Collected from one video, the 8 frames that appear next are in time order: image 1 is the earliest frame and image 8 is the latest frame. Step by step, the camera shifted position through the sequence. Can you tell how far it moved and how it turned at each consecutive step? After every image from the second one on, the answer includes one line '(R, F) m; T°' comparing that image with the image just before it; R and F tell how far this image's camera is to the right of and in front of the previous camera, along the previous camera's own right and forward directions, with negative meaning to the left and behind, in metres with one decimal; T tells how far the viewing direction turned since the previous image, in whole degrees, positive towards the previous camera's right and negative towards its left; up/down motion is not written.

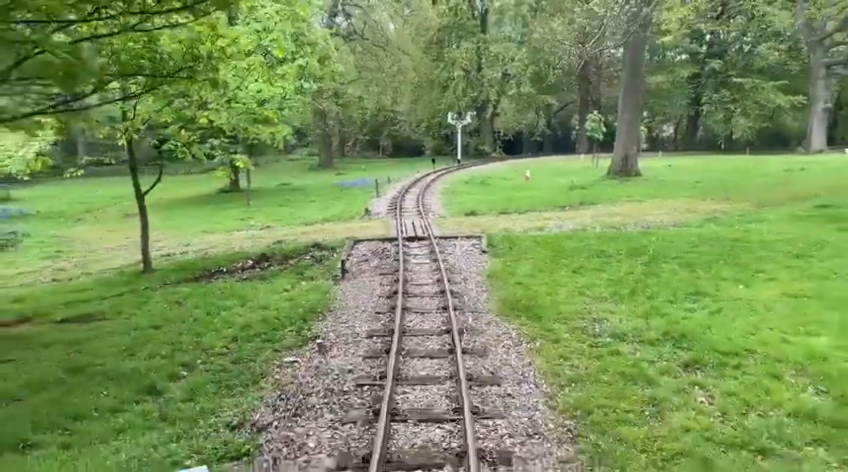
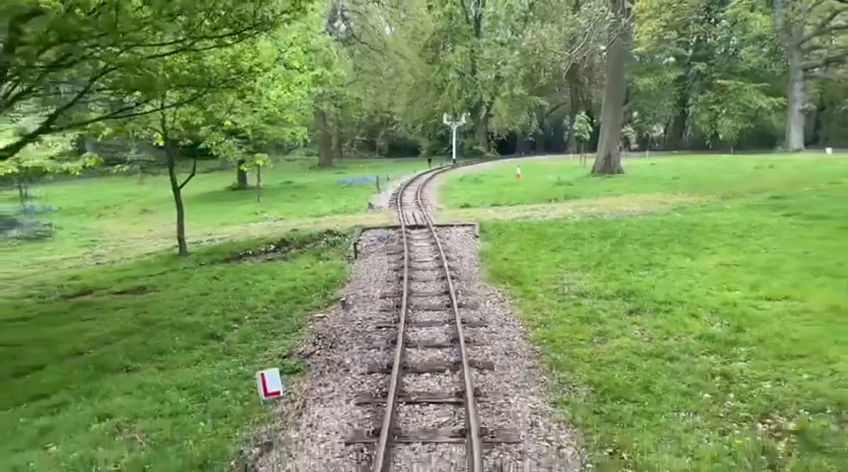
(-0.1, -2.3) m; 0°
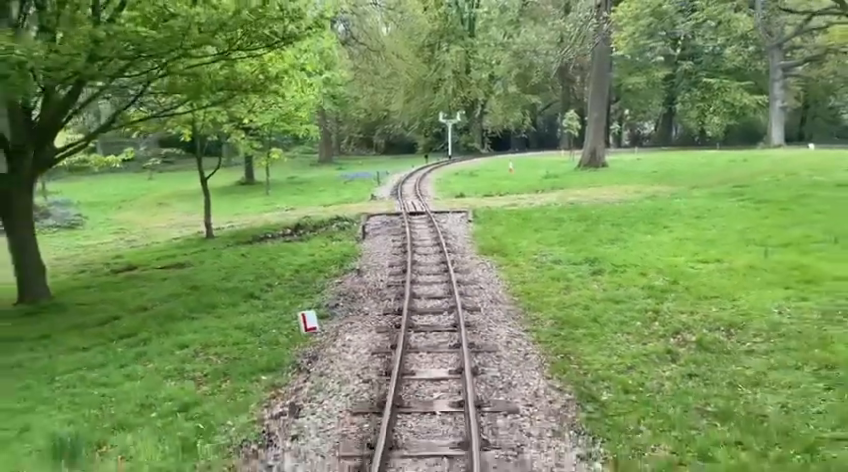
(-0.1, -2.4) m; 0°
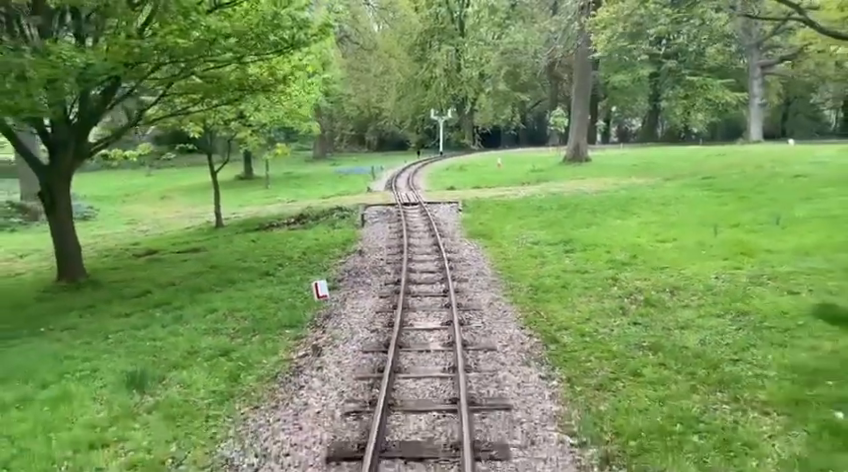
(-0.1, -1.7) m; +1°
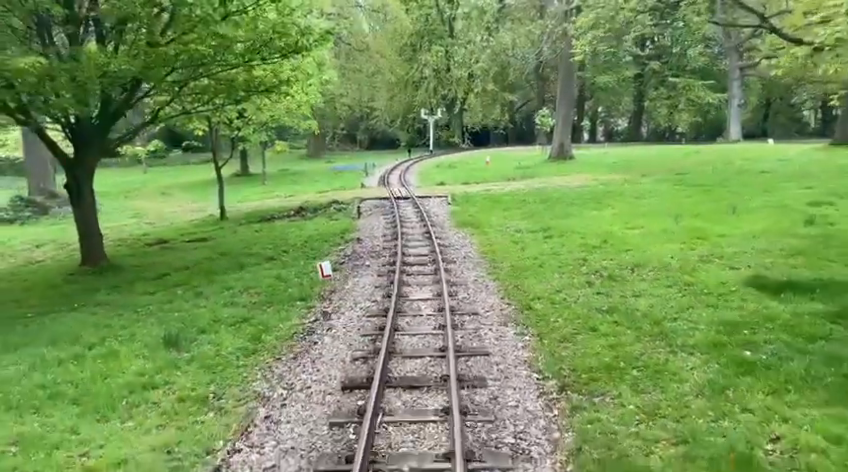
(-0.1, -1.5) m; +1°
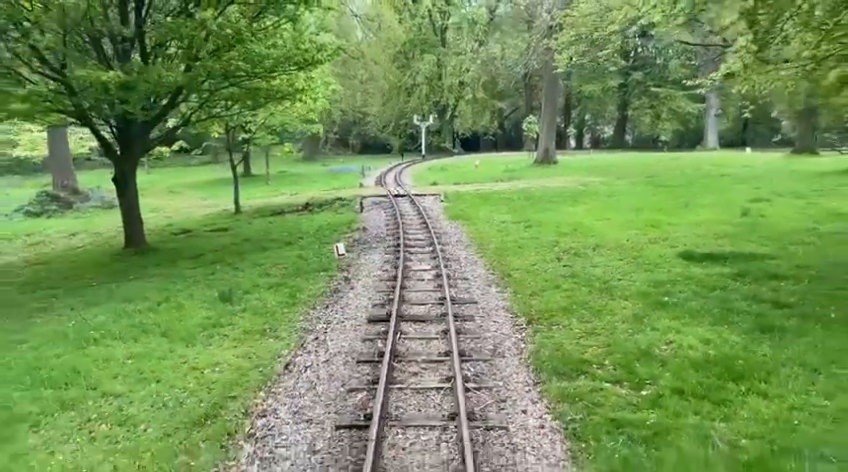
(-0.2, -2.6) m; +1°
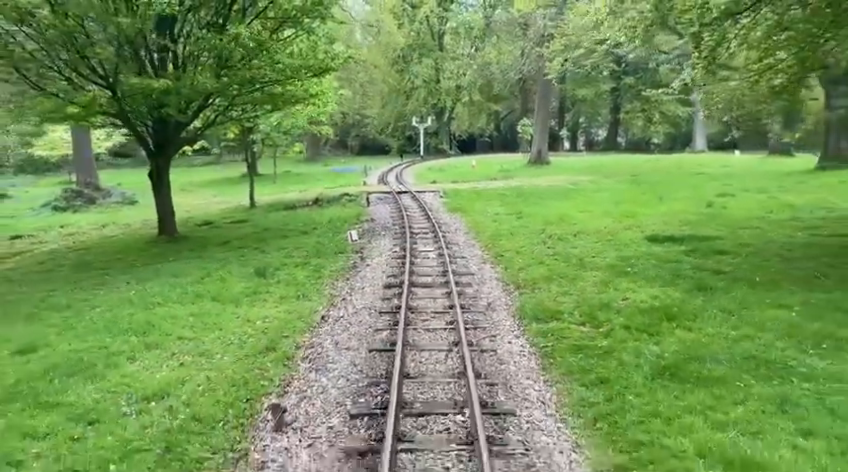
(-0.2, -2.2) m; 0°
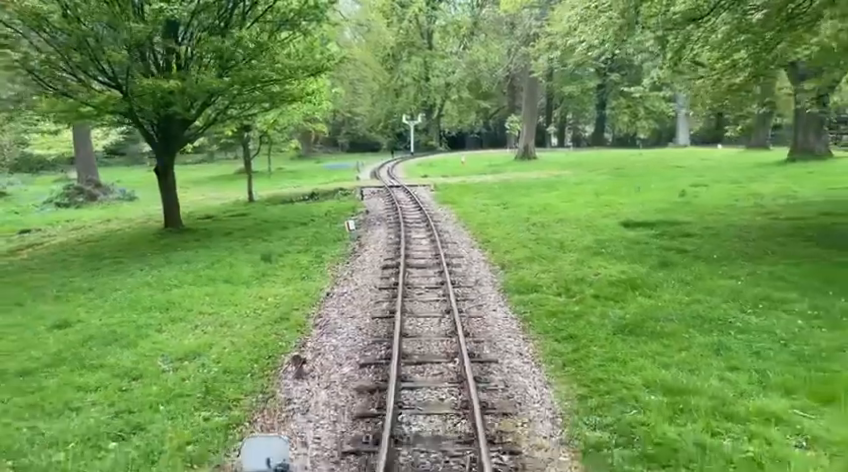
(-0.1, -1.2) m; +1°
